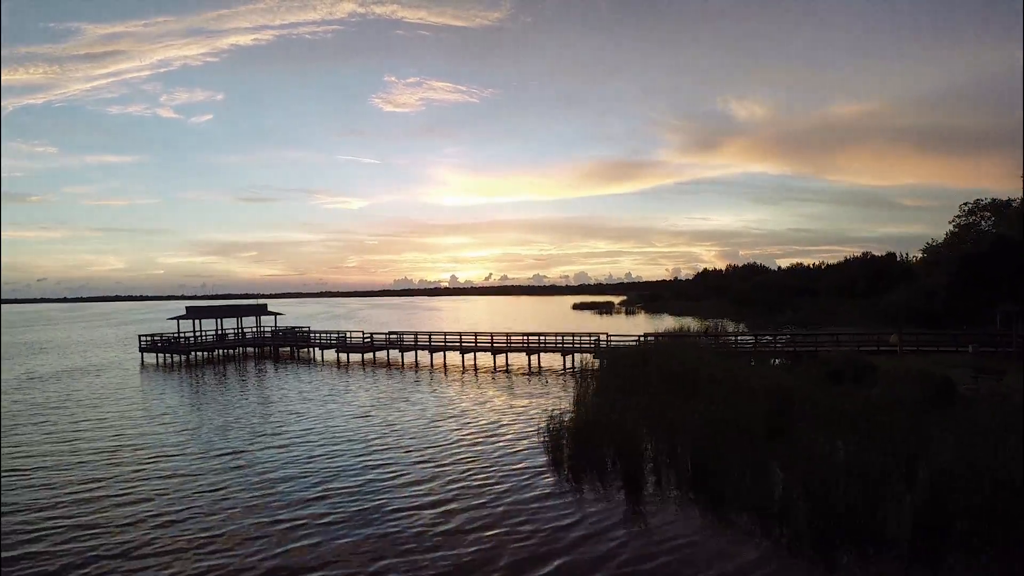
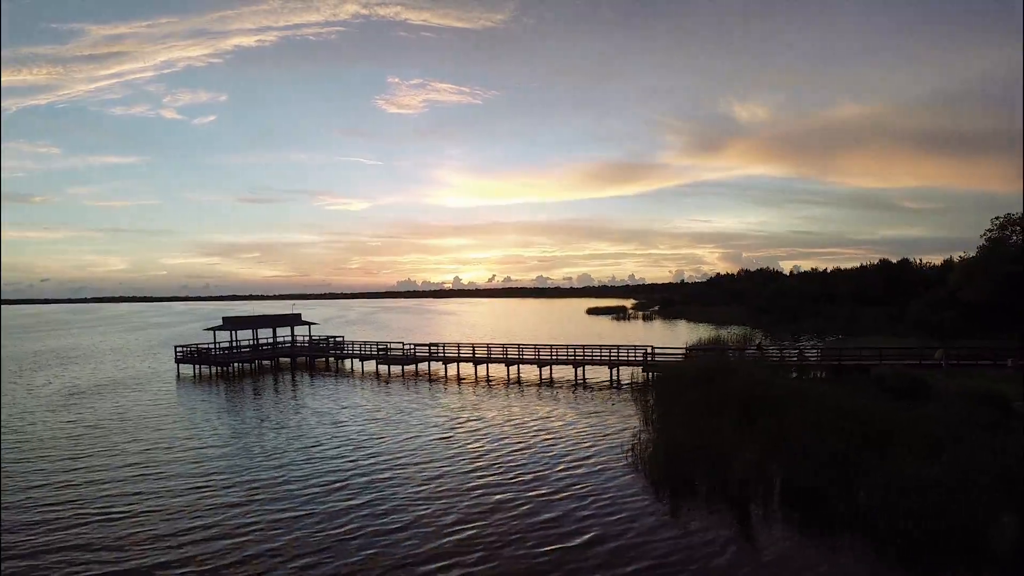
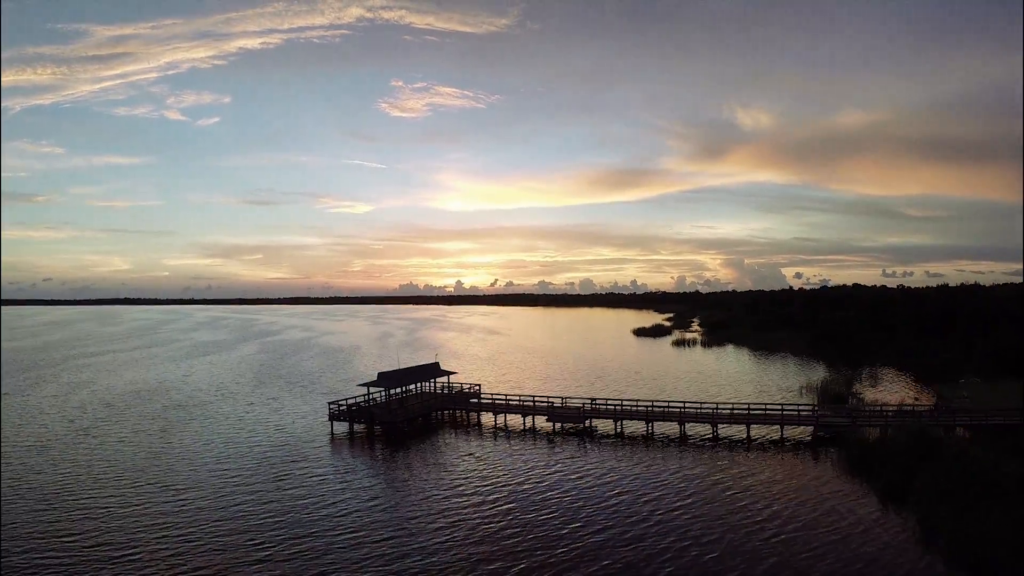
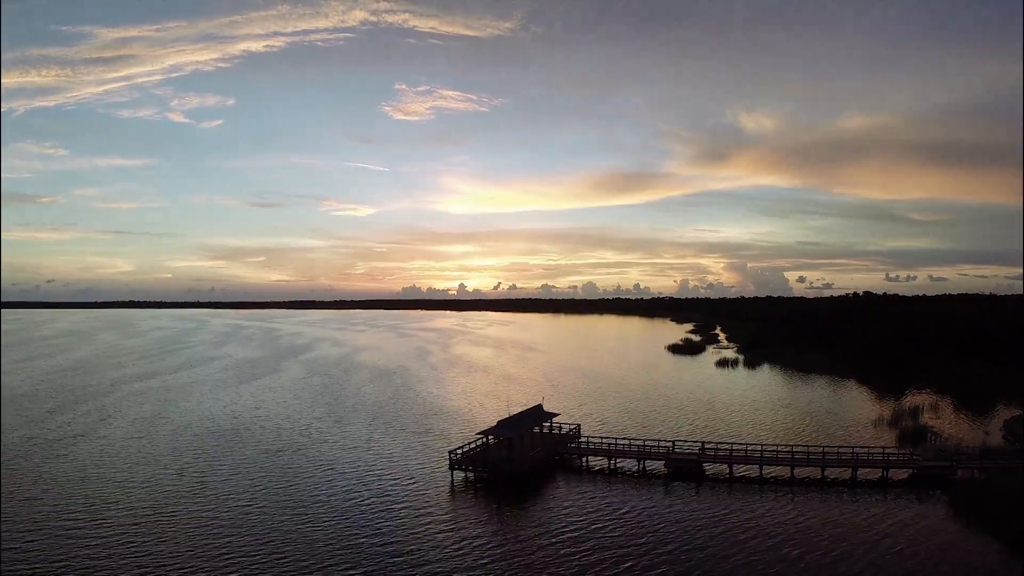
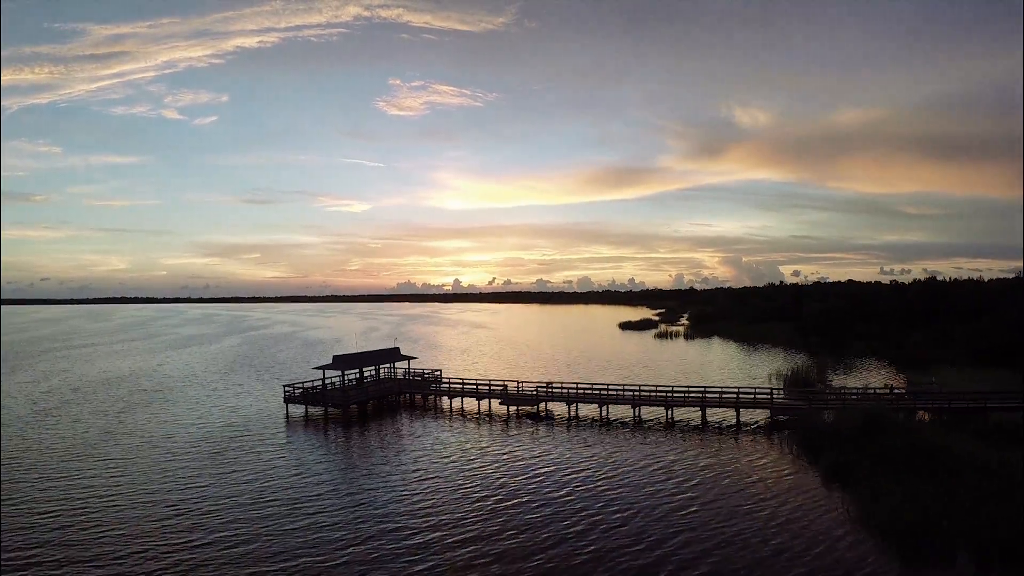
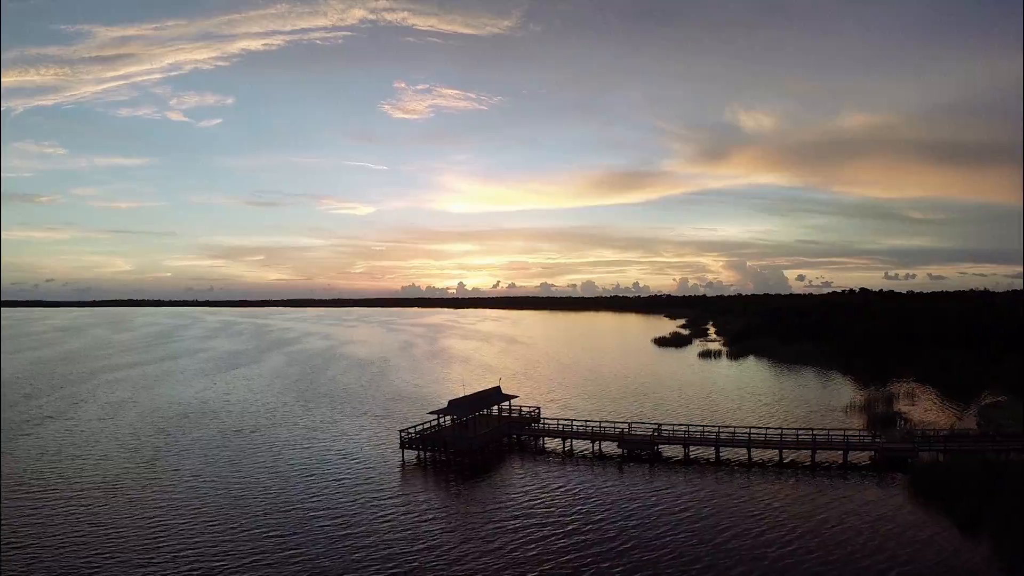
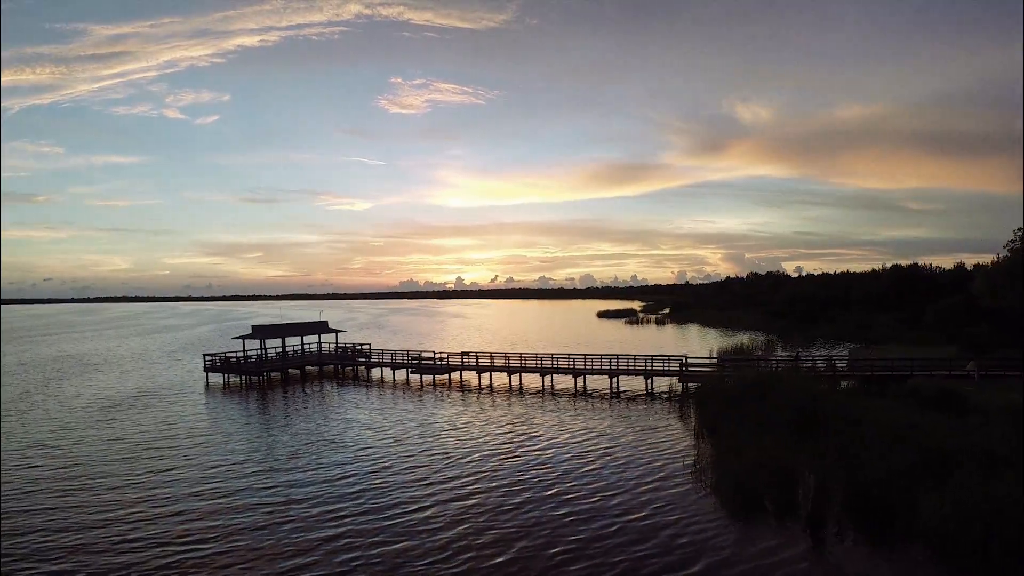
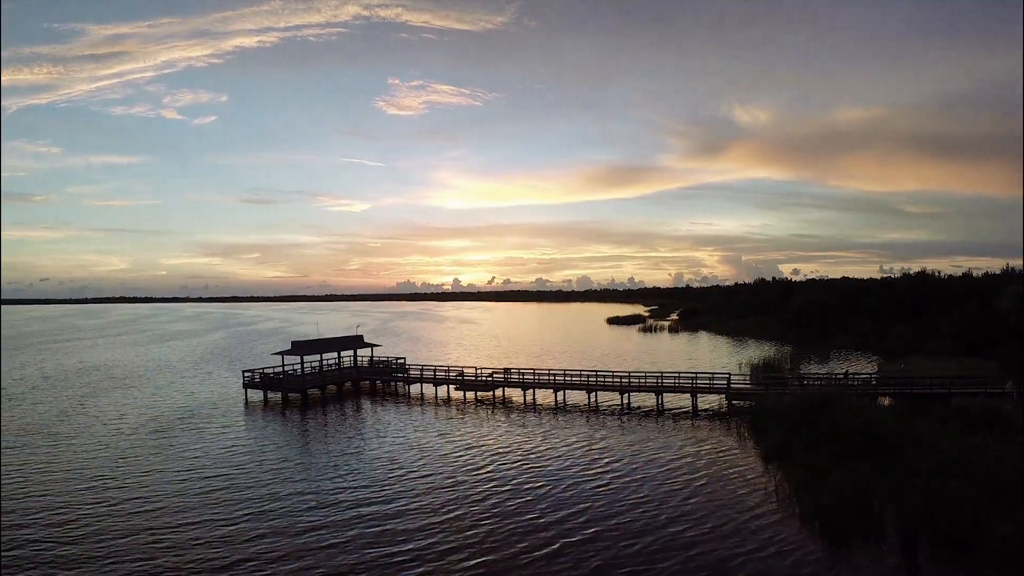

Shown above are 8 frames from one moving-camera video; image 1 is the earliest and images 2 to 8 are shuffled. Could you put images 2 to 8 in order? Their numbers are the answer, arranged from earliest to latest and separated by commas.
2, 7, 8, 5, 3, 6, 4
